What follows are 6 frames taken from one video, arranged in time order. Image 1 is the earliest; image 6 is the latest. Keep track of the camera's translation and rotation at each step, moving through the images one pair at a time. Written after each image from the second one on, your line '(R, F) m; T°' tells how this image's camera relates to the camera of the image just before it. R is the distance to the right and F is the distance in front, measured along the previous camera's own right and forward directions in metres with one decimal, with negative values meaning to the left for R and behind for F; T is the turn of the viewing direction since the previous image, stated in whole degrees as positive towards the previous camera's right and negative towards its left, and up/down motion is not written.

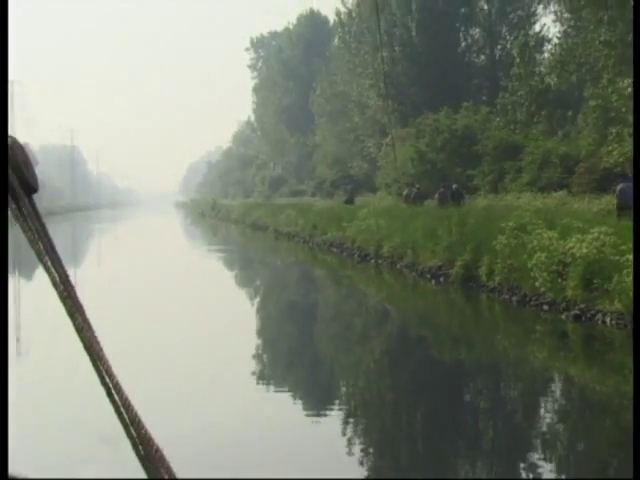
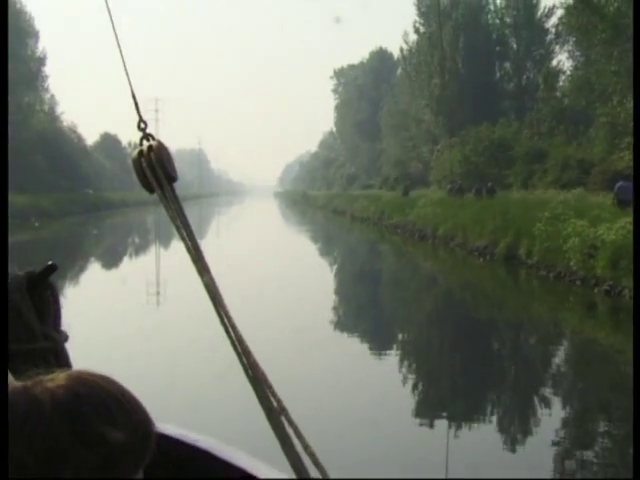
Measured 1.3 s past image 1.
(+0.1, -1.2) m; -4°
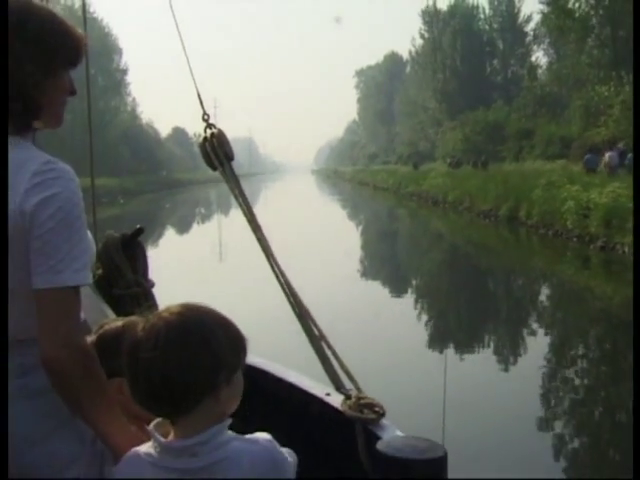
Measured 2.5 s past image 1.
(+0.1, -1.2) m; -2°
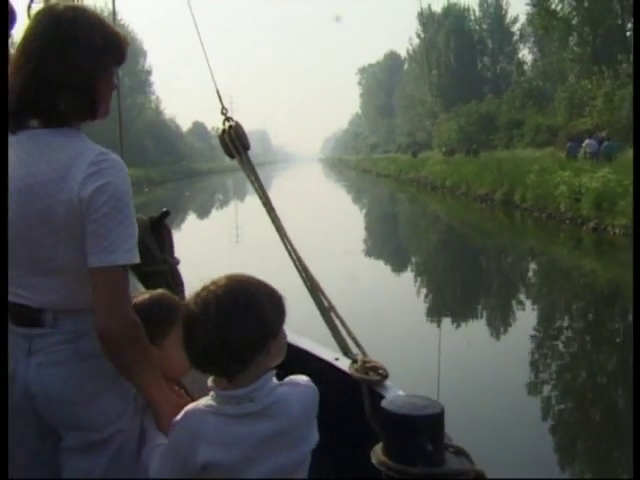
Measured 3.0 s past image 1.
(+0.1, -0.6) m; -1°
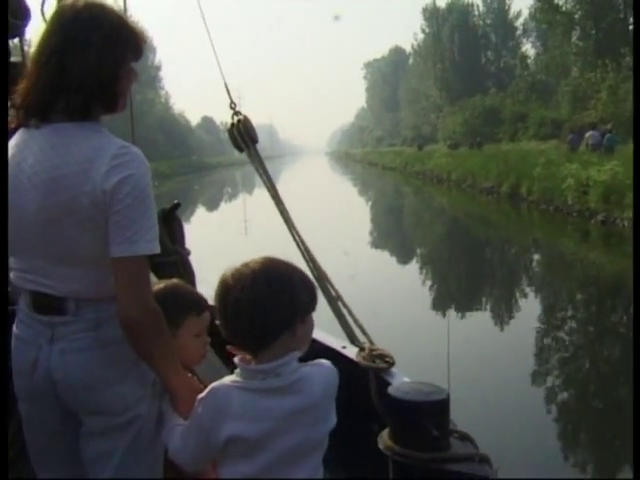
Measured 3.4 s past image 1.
(0.0, -0.1) m; 0°
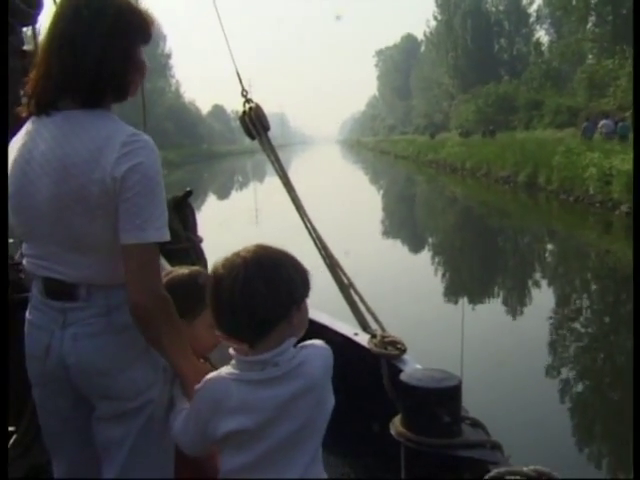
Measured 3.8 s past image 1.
(0.0, 0.0) m; 0°
